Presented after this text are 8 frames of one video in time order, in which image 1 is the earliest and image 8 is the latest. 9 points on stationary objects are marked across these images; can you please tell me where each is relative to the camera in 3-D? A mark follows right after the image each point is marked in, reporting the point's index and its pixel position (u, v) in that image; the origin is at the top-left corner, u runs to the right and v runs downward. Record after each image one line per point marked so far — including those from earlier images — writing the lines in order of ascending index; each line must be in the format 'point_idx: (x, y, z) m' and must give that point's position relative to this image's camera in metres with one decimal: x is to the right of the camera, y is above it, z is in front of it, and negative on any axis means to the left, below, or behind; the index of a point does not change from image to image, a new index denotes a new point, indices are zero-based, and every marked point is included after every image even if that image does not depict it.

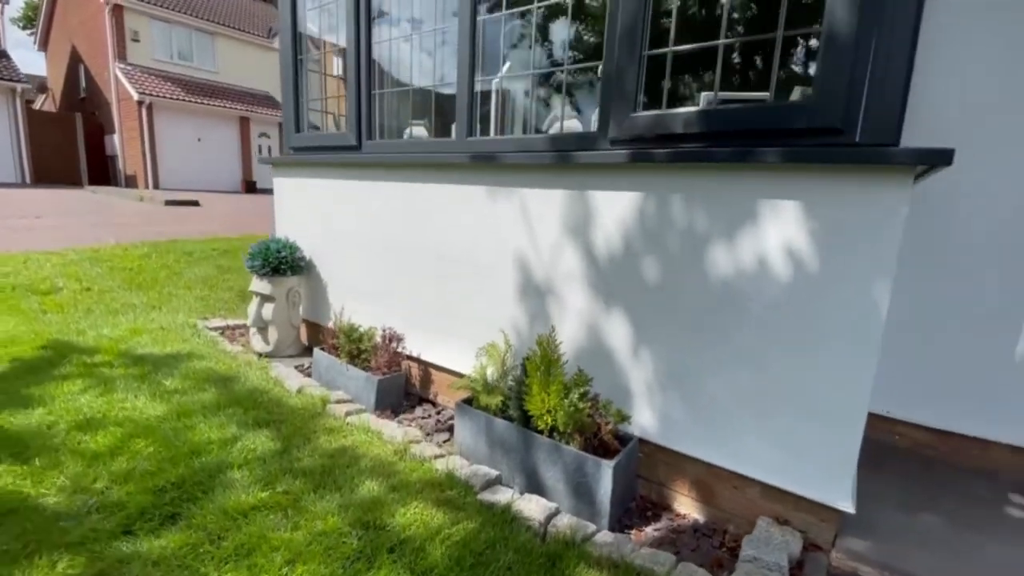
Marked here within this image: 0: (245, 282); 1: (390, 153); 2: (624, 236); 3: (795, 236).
0: (-2.4, +0.1, +4.3) m
1: (-0.6, +0.7, +2.5) m
2: (+0.4, +0.2, +1.7) m
3: (+0.8, +0.1, +1.4) m
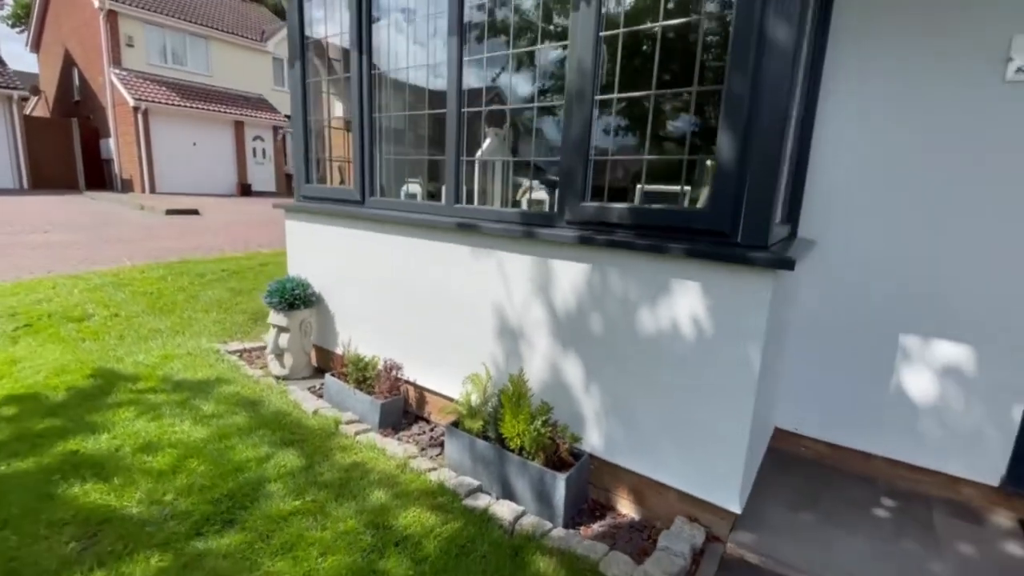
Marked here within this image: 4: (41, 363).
0: (-2.5, -0.2, +4.7) m
1: (-0.8, +0.5, +2.9) m
2: (+0.3, 0.0, +2.1) m
3: (+0.7, -0.1, +1.9) m
4: (-3.2, -0.5, +3.2) m
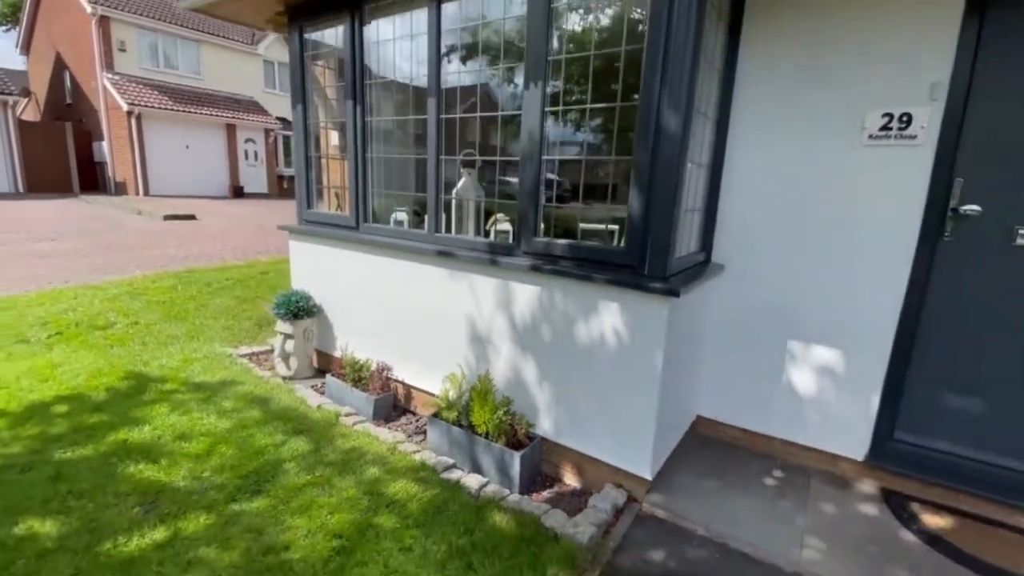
0: (-2.8, -0.2, +5.2) m
1: (-1.0, +0.4, +3.4) m
2: (+0.1, -0.1, +2.7) m
3: (+0.5, -0.2, +2.4) m
4: (-3.4, -0.6, +3.6) m
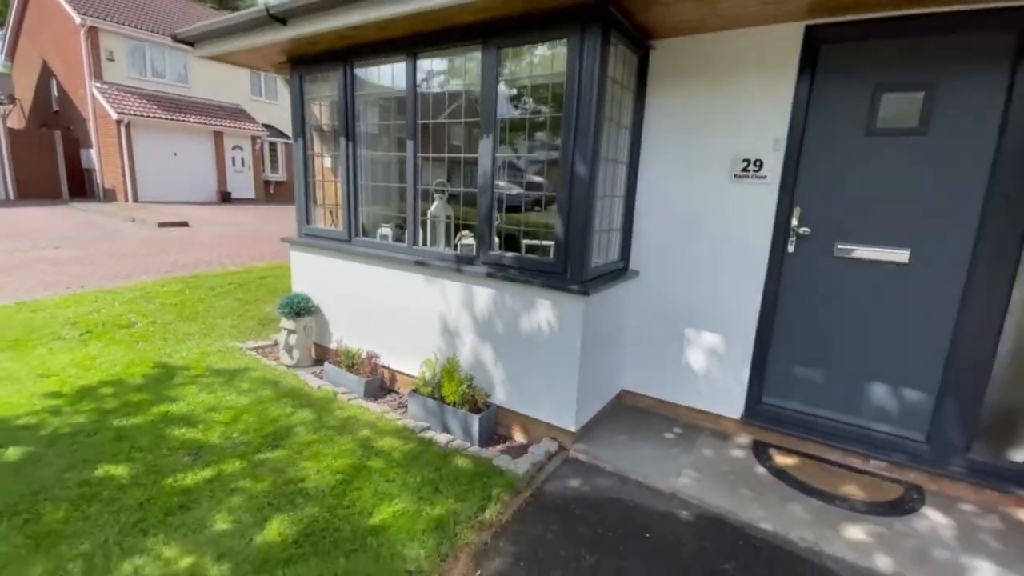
0: (-3.1, -0.3, +5.8) m
1: (-1.3, +0.3, +4.2) m
2: (-0.2, -0.1, +3.5) m
3: (+0.2, -0.2, +3.2) m
4: (-3.7, -0.6, +4.3) m
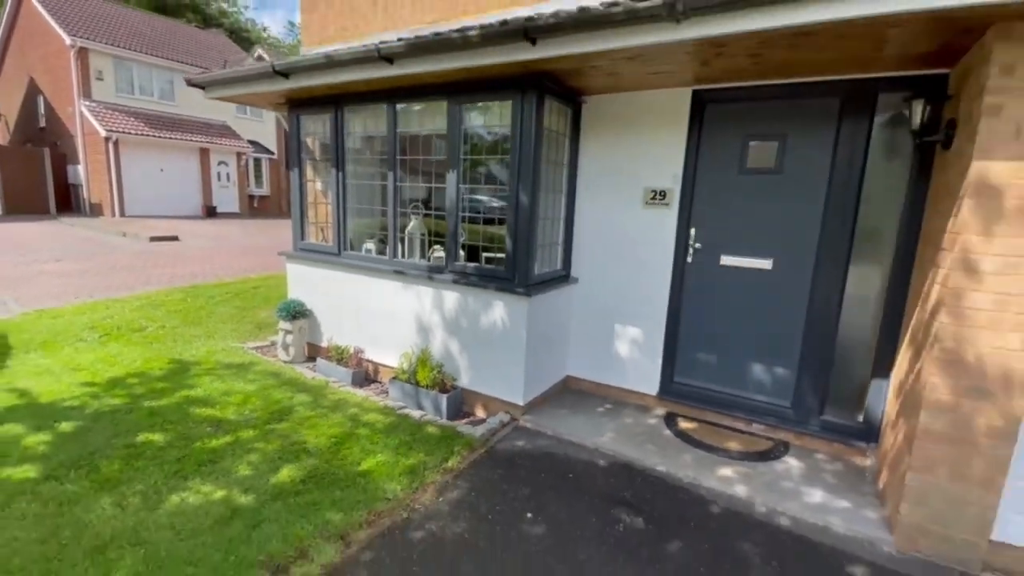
0: (-3.5, -0.4, +6.6) m
1: (-1.6, +0.3, +4.9) m
2: (-0.5, -0.2, +4.3) m
3: (-0.1, -0.2, +4.0) m
4: (-4.0, -0.7, +5.0) m
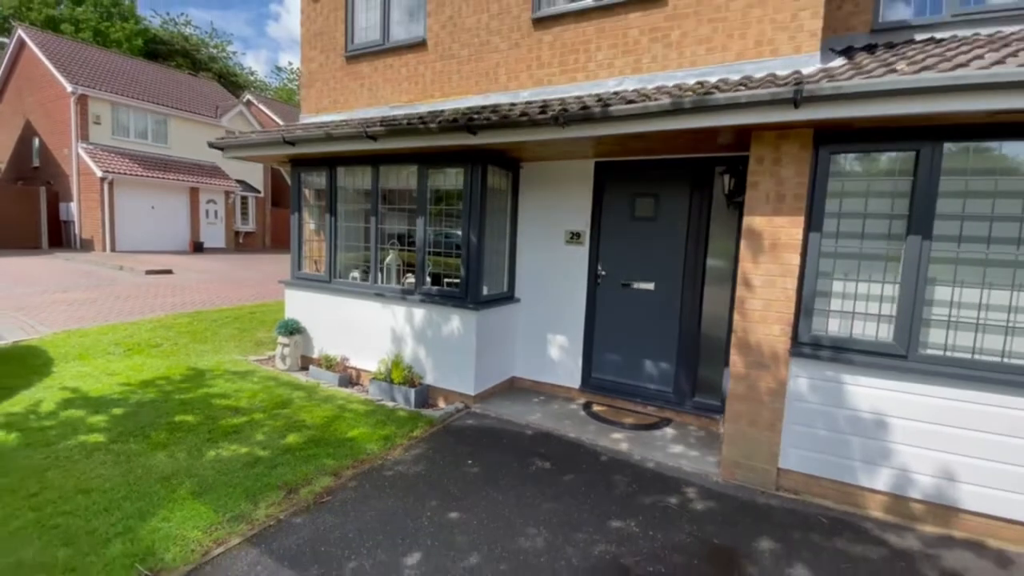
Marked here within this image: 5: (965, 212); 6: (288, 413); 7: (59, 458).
0: (-4.2, -0.8, +7.7) m
1: (-2.2, 0.0, +6.2) m
2: (-1.1, -0.4, +5.5) m
3: (-0.6, -0.4, +5.3) m
4: (-4.6, -1.0, +6.1) m
5: (+3.2, +0.5, +3.3) m
6: (-2.3, -1.3, +4.8) m
7: (-3.7, -1.4, +3.9) m
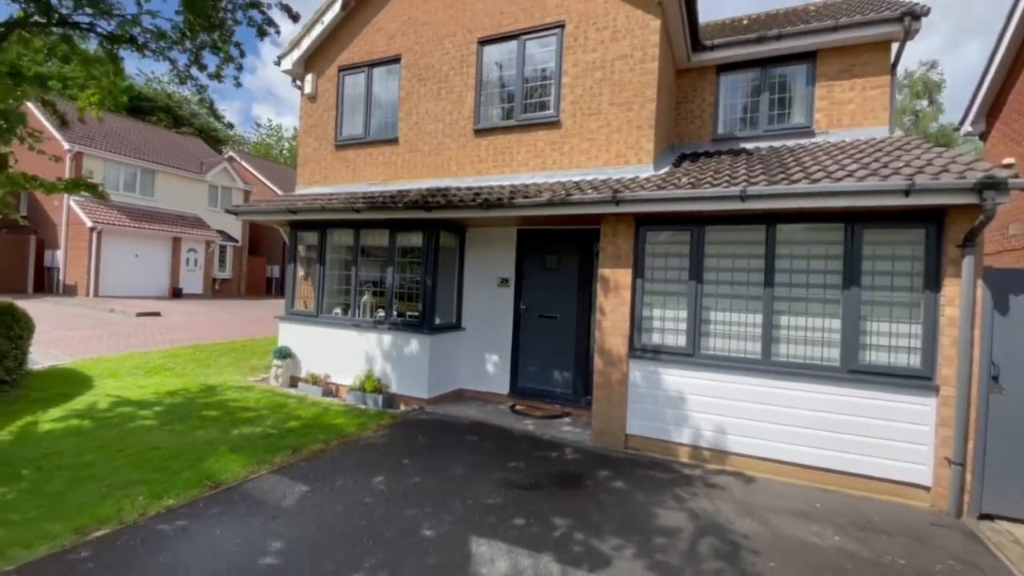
0: (-5.2, -1.5, +9.3) m
1: (-3.1, -0.5, +8.0) m
2: (-1.9, -0.9, +7.4) m
3: (-1.5, -0.9, +7.2) m
4: (-5.5, -1.5, +7.7) m
5: (+2.5, +0.3, +5.6) m
6: (-3.1, -1.7, +6.6) m
7: (-4.5, -1.7, +5.5) m
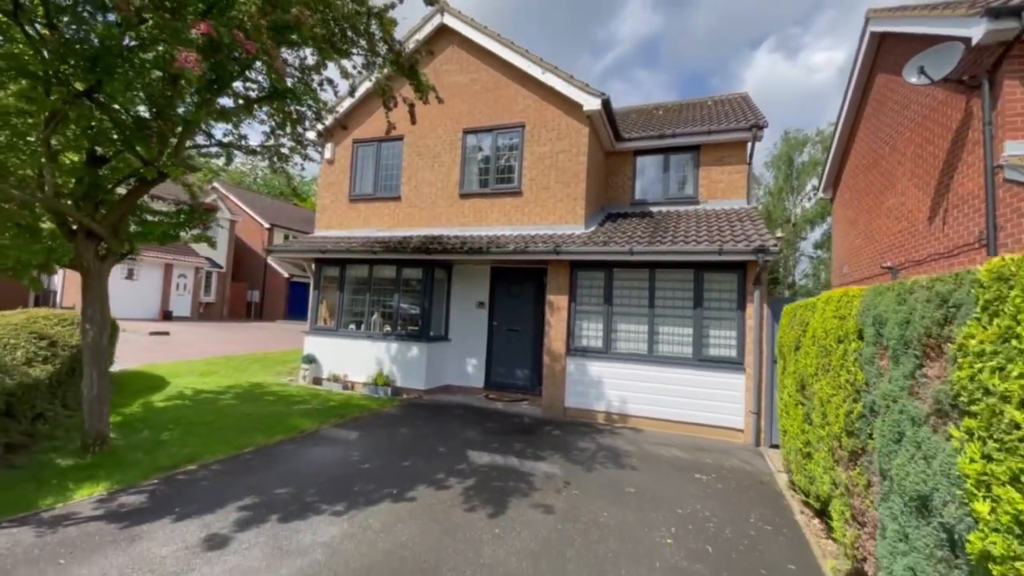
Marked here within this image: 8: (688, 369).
0: (-5.8, -2.0, +11.7) m
1: (-3.7, -1.0, +10.6) m
2: (-2.5, -1.3, +10.0) m
3: (-2.0, -1.3, +9.9) m
4: (-6.1, -2.0, +10.0) m
5: (+2.0, -0.1, +8.6) m
6: (-3.6, -2.1, +9.1) m
7: (-4.9, -2.0, +7.9) m
8: (+3.0, -1.4, +8.1) m
